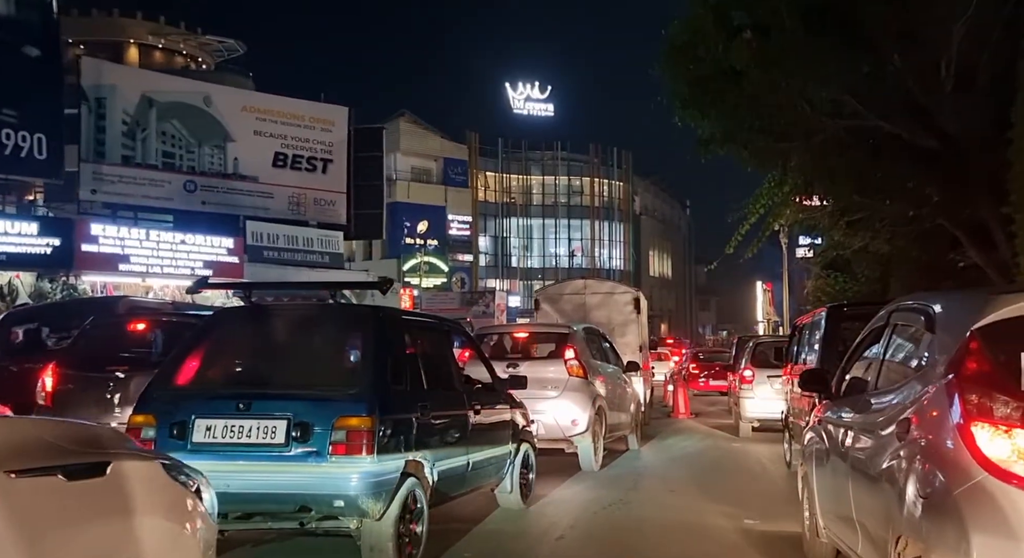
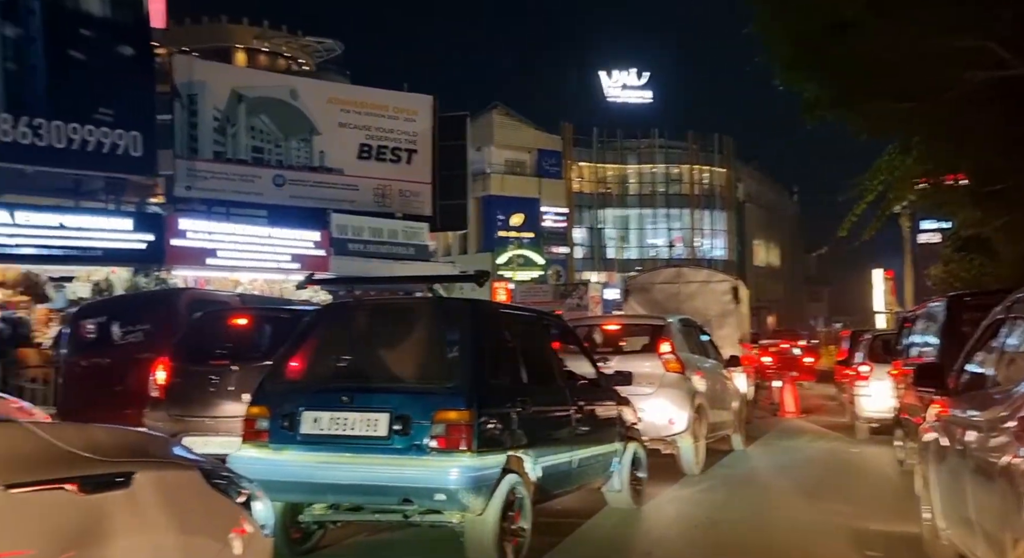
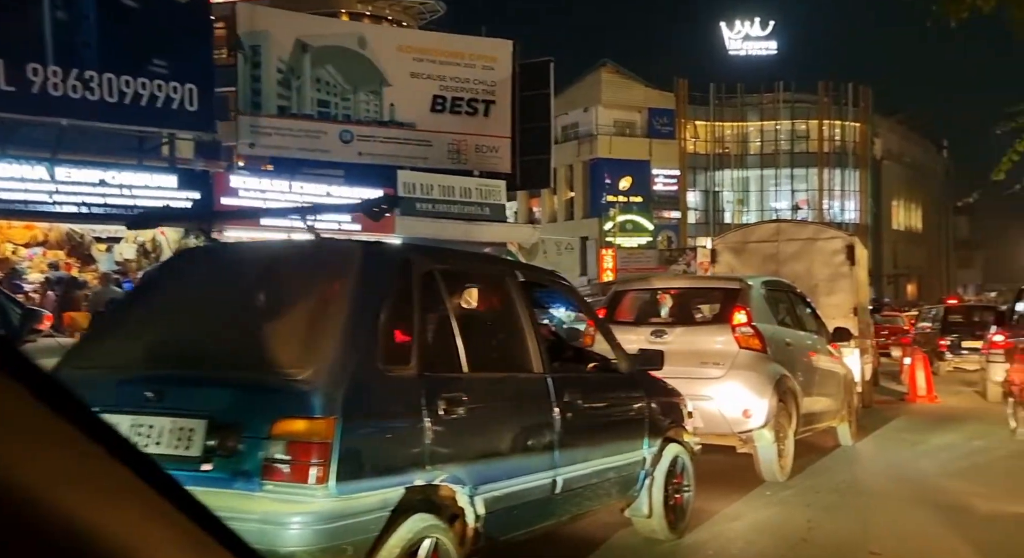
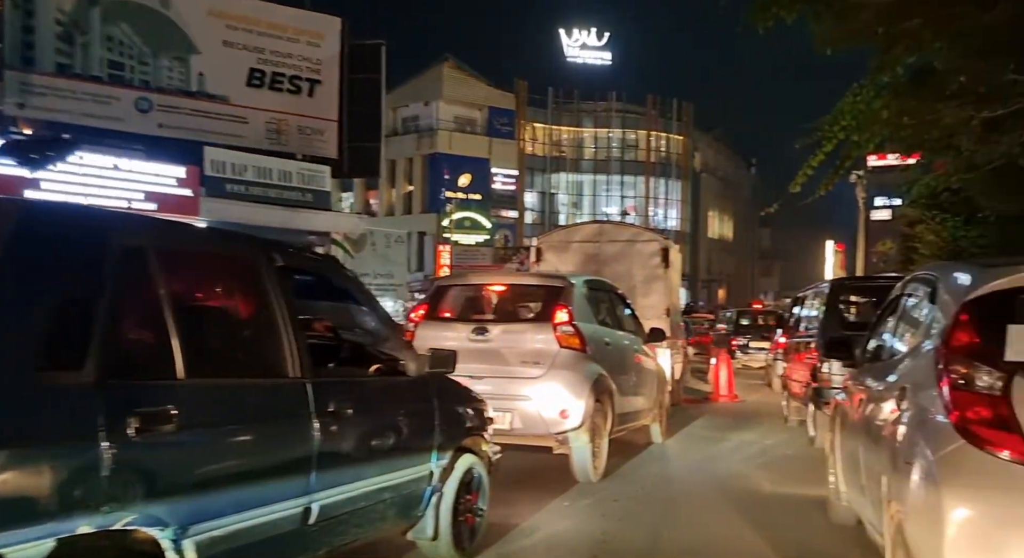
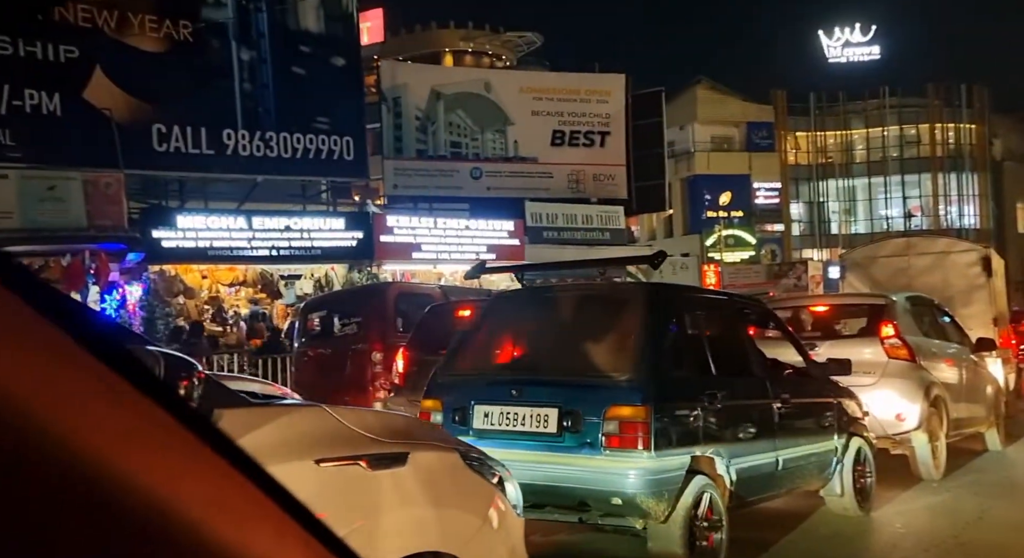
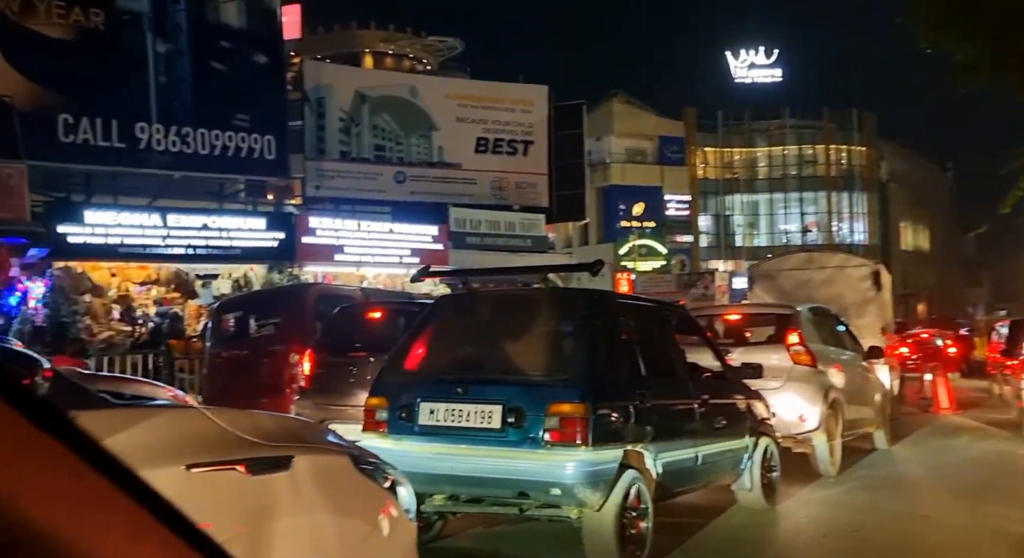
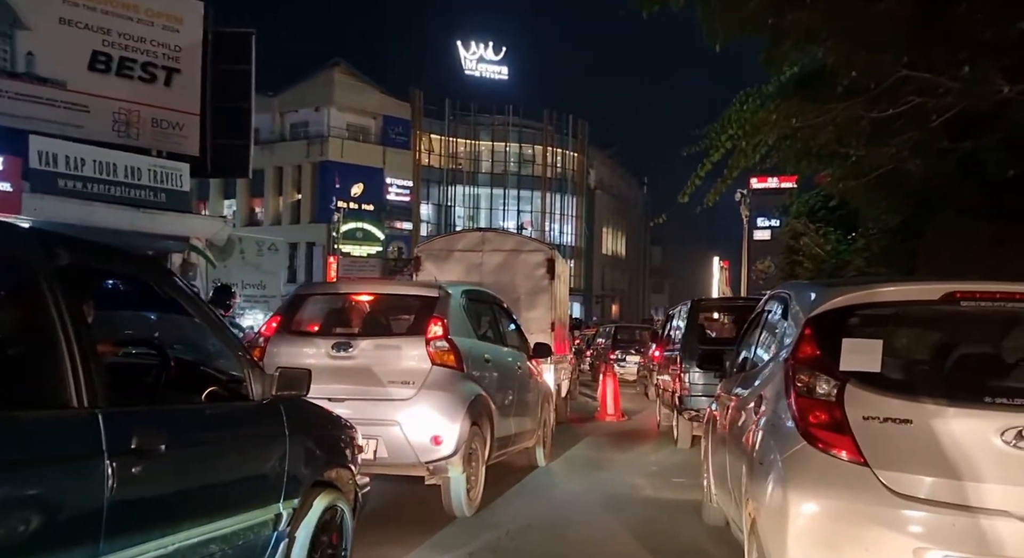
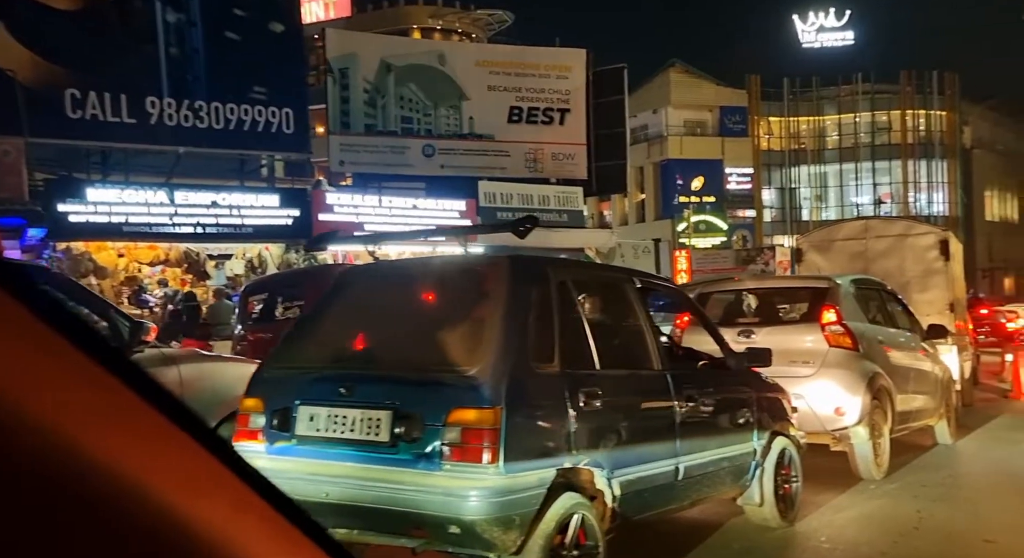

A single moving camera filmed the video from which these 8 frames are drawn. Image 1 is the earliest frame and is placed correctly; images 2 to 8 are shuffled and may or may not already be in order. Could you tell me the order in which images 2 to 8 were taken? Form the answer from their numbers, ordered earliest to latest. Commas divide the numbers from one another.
2, 6, 5, 8, 3, 4, 7
